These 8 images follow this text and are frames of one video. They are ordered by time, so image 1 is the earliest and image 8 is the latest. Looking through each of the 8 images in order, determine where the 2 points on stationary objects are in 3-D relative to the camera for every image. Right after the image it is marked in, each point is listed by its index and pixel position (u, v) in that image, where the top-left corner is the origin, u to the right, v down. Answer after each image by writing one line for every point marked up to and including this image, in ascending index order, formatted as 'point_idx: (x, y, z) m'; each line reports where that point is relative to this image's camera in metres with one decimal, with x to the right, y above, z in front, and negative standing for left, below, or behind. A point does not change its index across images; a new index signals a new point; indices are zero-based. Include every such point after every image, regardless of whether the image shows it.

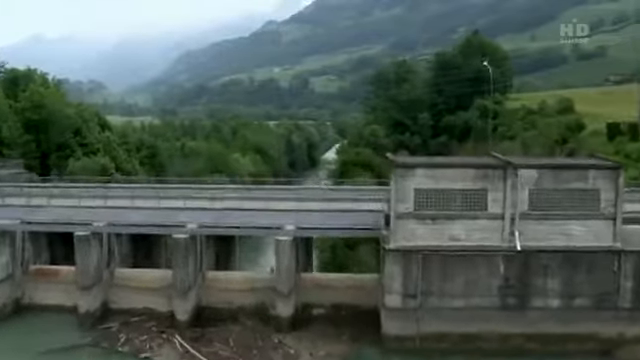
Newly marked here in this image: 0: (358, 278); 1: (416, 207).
0: (+0.9, -2.5, +18.6) m
1: (+2.1, -0.6, +15.9) m
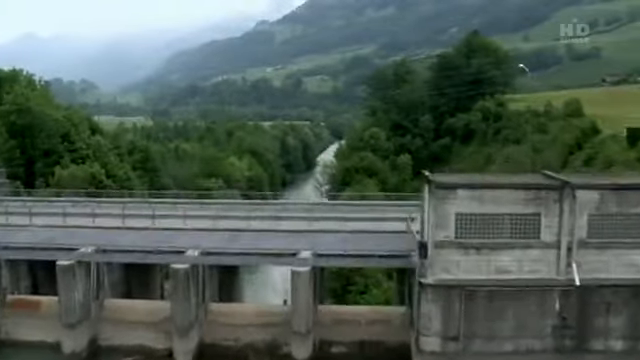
0: (+1.4, -2.9, +16.3) m
1: (+2.5, -1.0, +13.6) m
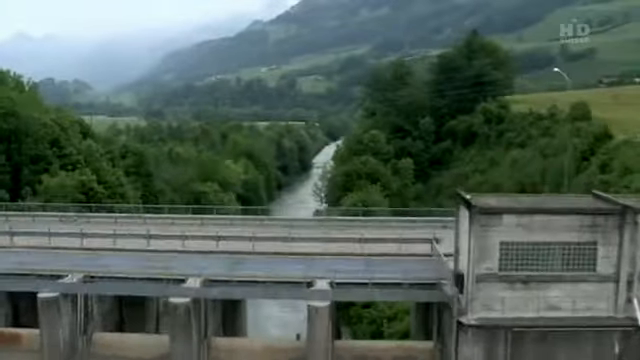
0: (+1.7, -3.2, +14.4) m
1: (+2.9, -1.4, +11.8) m
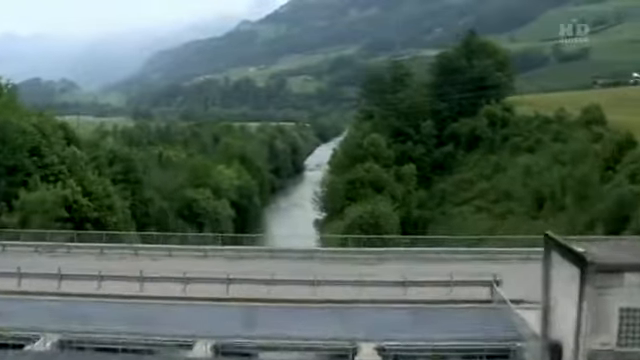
0: (+2.3, -3.8, +11.4) m
1: (+3.6, -1.9, +8.8) m
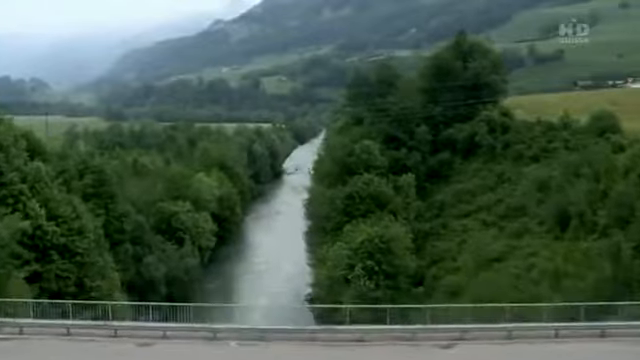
0: (+3.4, -4.6, +6.9) m
1: (+4.7, -2.7, +4.3) m
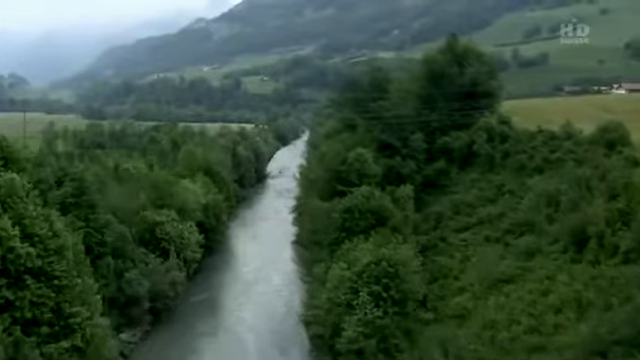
0: (+4.1, -5.3, +4.3) m
1: (+5.5, -3.5, +1.7) m
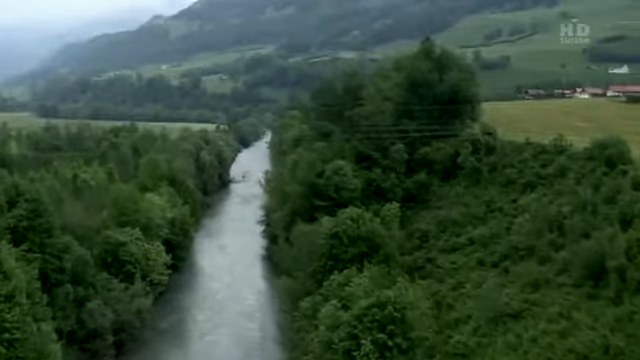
0: (+5.4, -6.5, +0.7) m
1: (+7.0, -4.6, -1.8) m
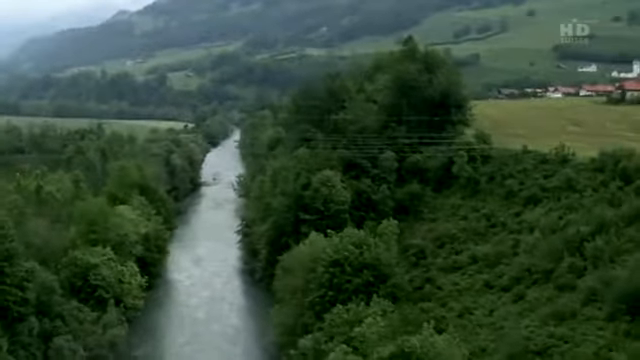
0: (+7.0, -7.5, -2.9) m
1: (+8.7, -5.7, -5.3) m
